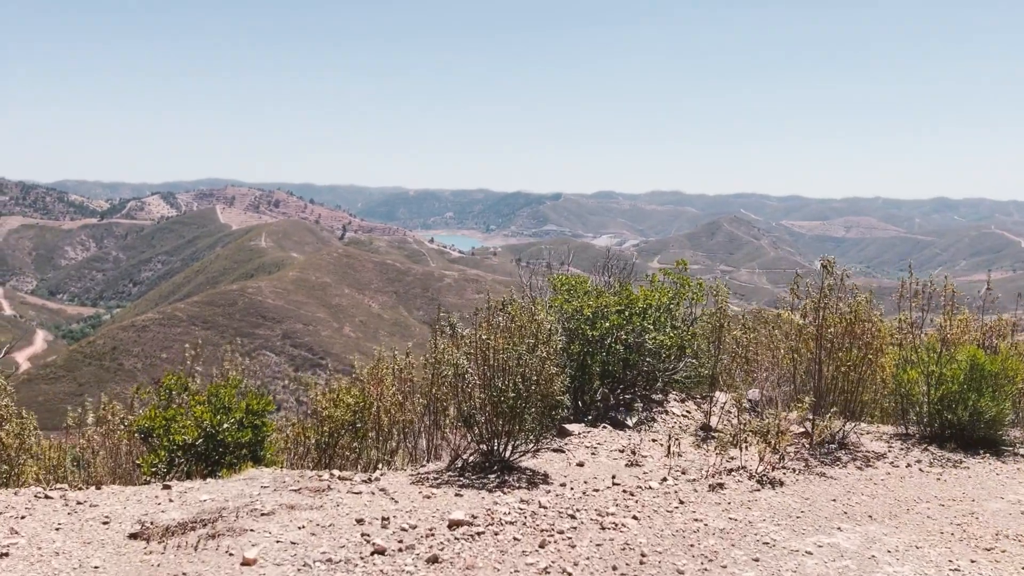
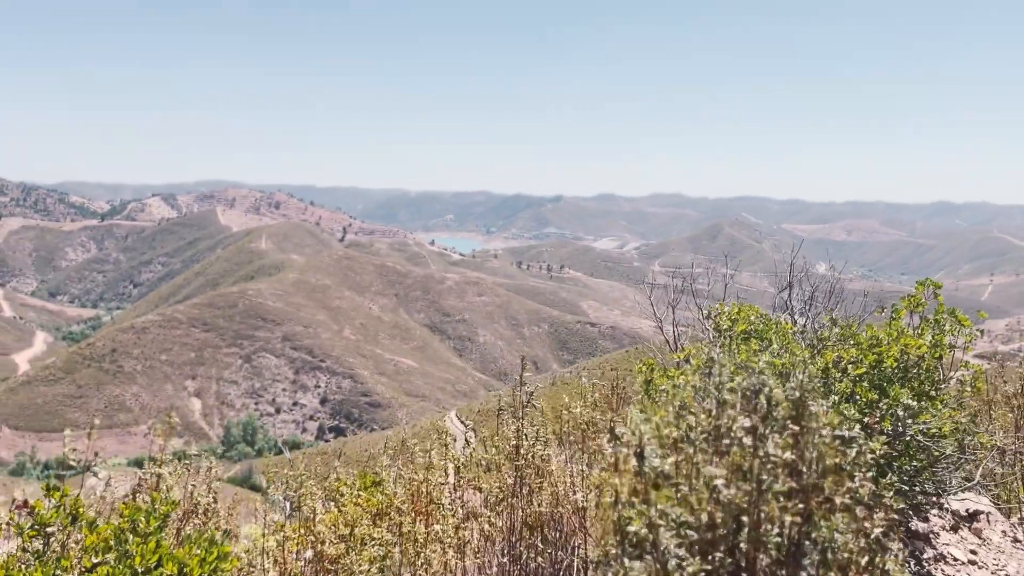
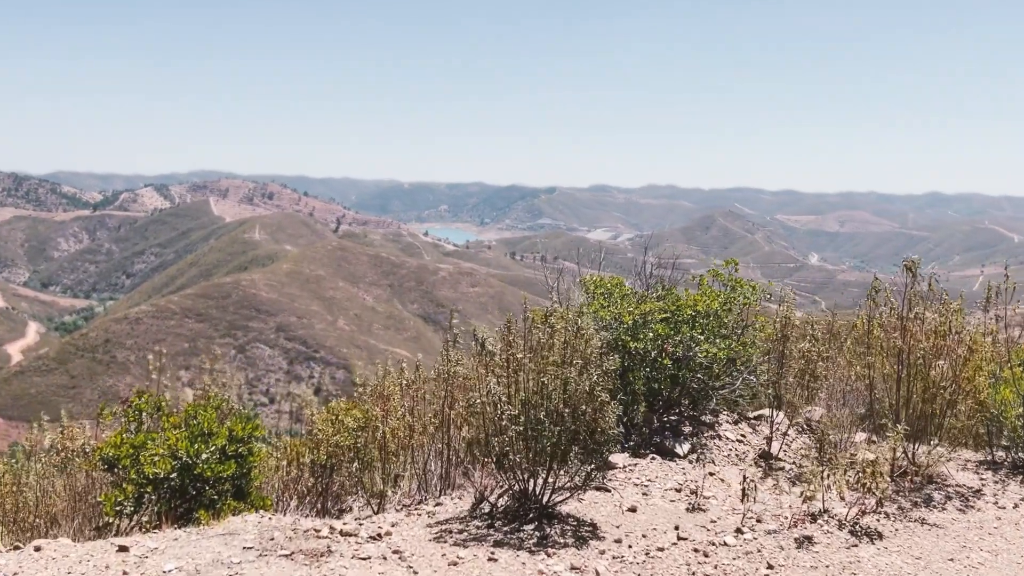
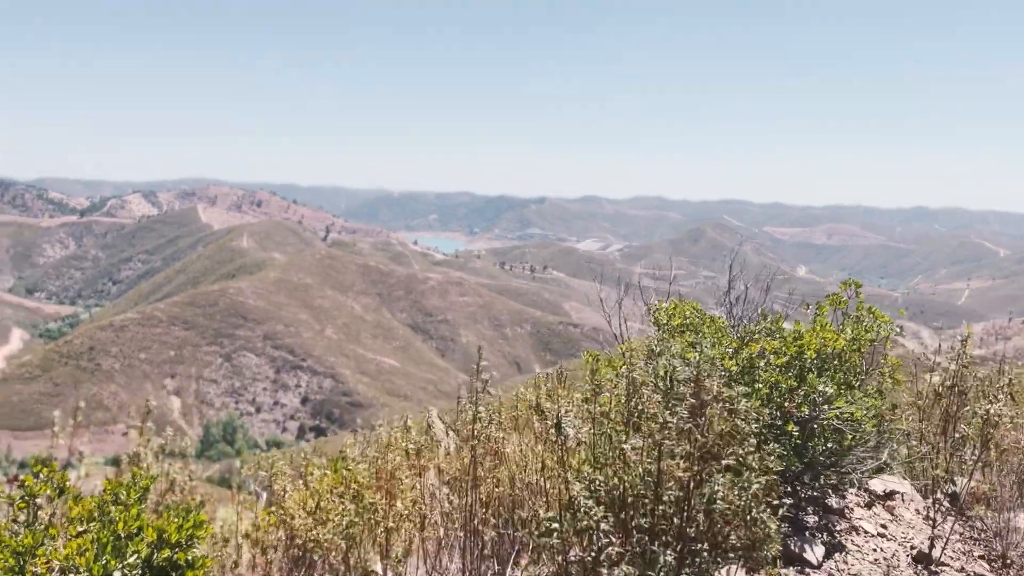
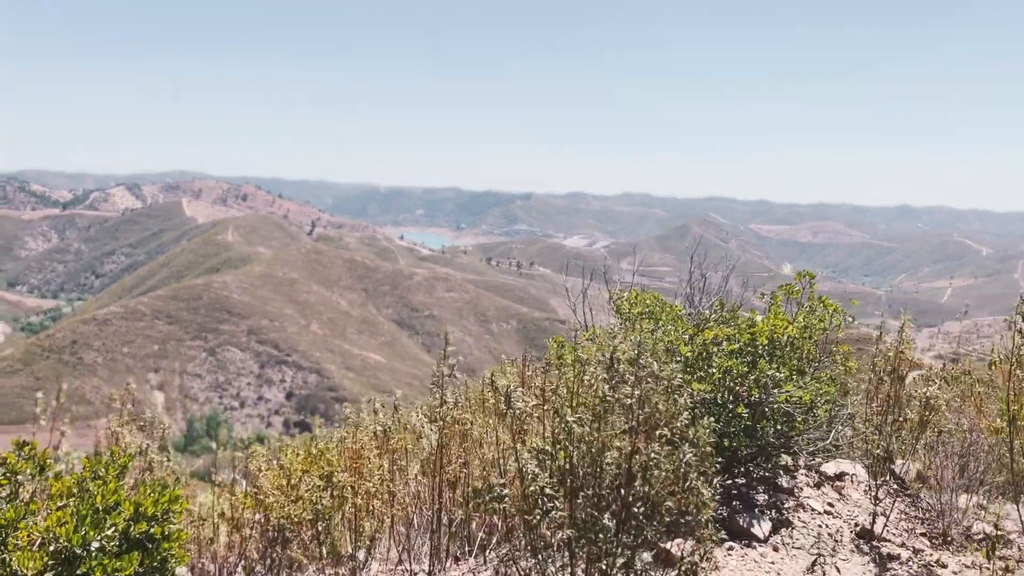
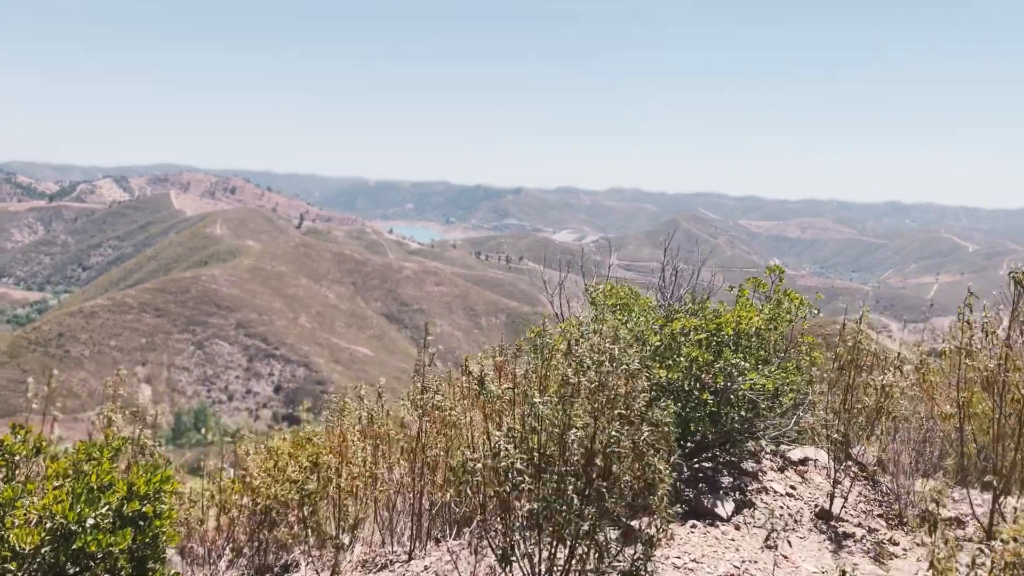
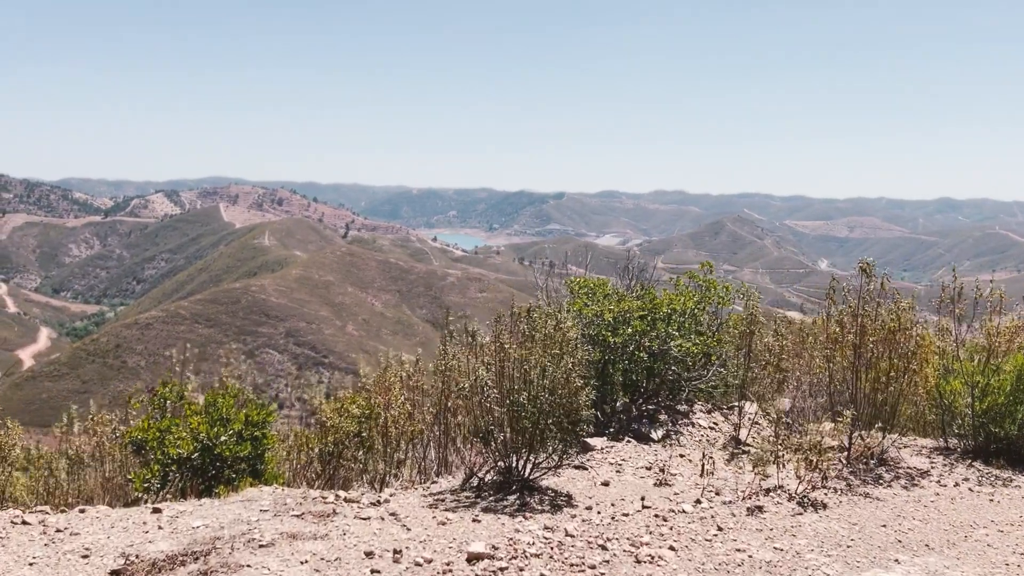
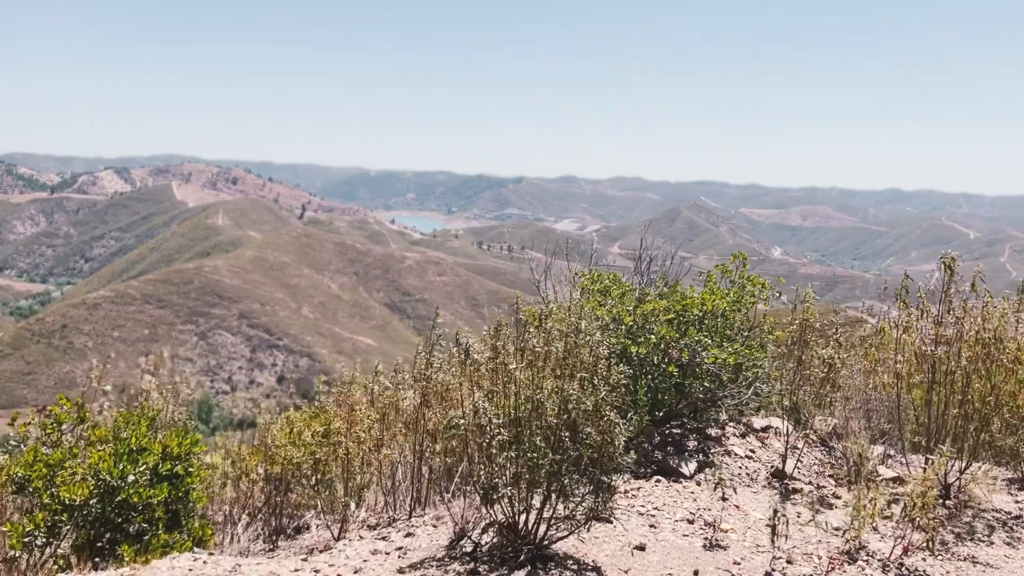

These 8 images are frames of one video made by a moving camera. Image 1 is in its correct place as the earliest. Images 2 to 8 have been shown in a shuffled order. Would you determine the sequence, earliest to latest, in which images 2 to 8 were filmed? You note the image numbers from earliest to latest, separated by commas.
7, 3, 8, 6, 5, 4, 2
